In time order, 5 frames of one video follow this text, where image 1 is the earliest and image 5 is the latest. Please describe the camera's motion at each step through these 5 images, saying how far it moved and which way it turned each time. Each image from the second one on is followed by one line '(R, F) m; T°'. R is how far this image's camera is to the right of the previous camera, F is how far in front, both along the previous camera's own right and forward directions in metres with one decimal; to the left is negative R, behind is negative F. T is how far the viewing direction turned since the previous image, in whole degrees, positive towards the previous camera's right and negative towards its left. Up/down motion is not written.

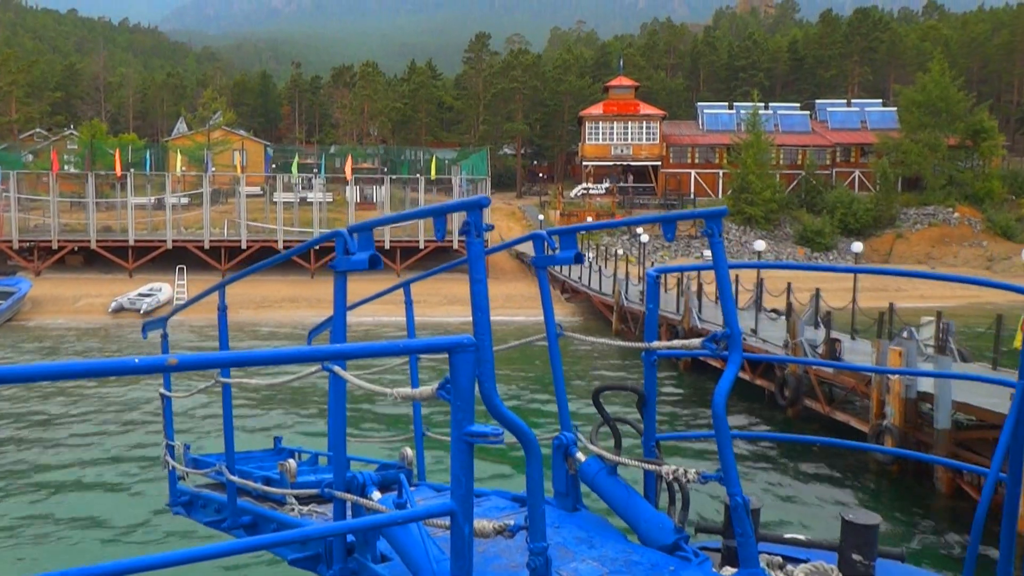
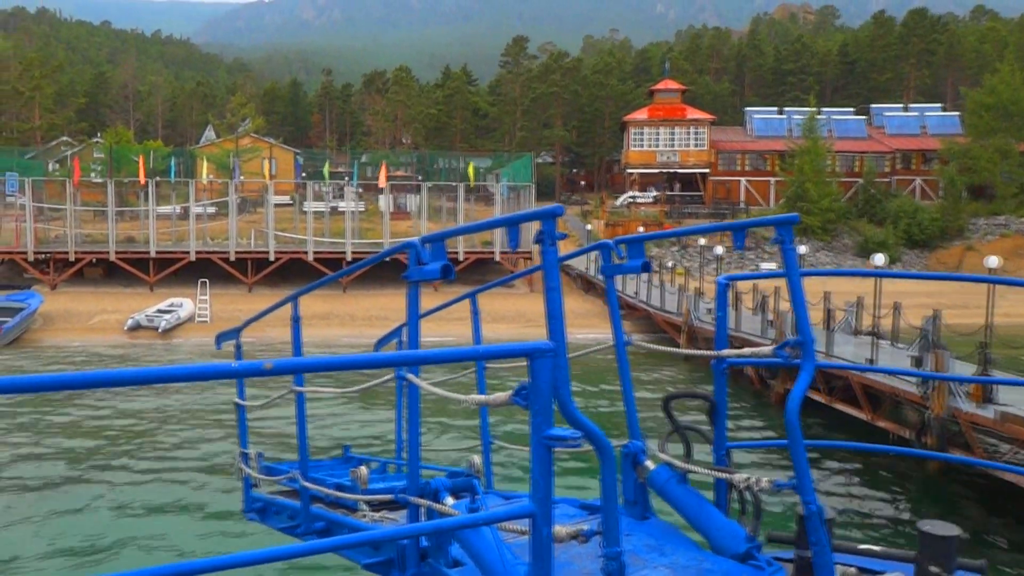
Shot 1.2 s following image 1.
(-0.4, +1.7) m; -2°
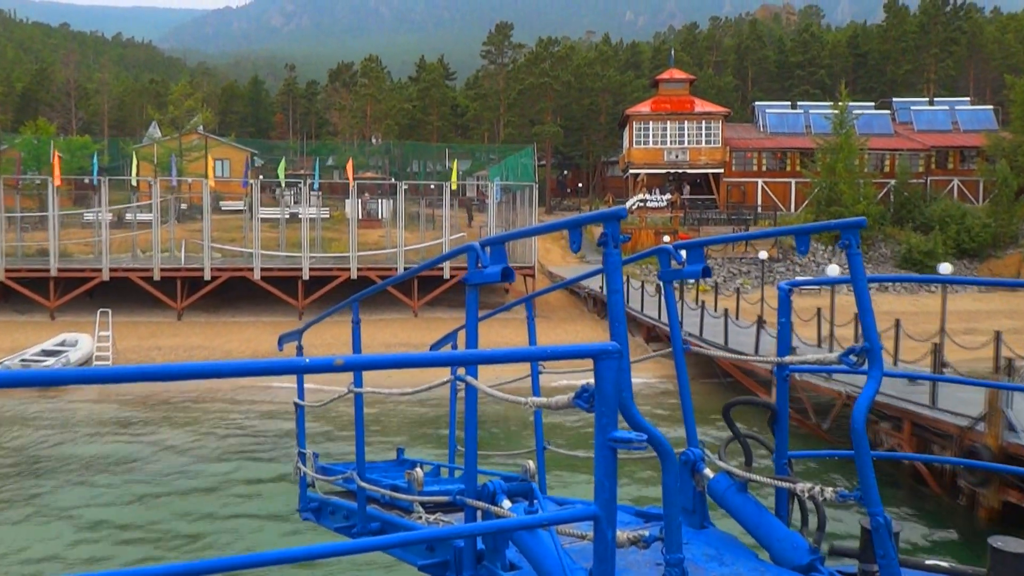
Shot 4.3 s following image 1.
(-0.5, +4.3) m; +2°
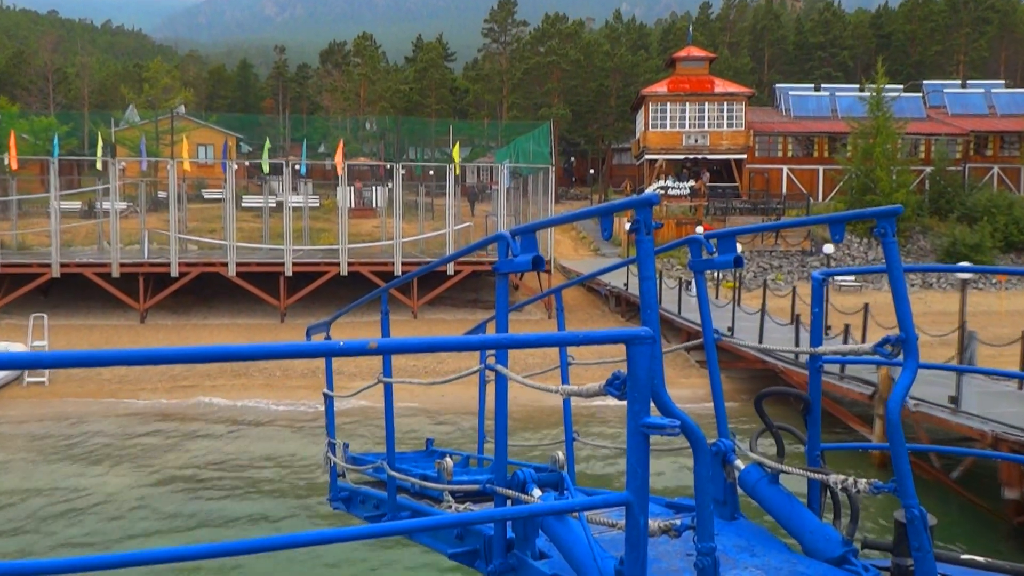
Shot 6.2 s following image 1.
(-0.3, +2.3) m; 0°
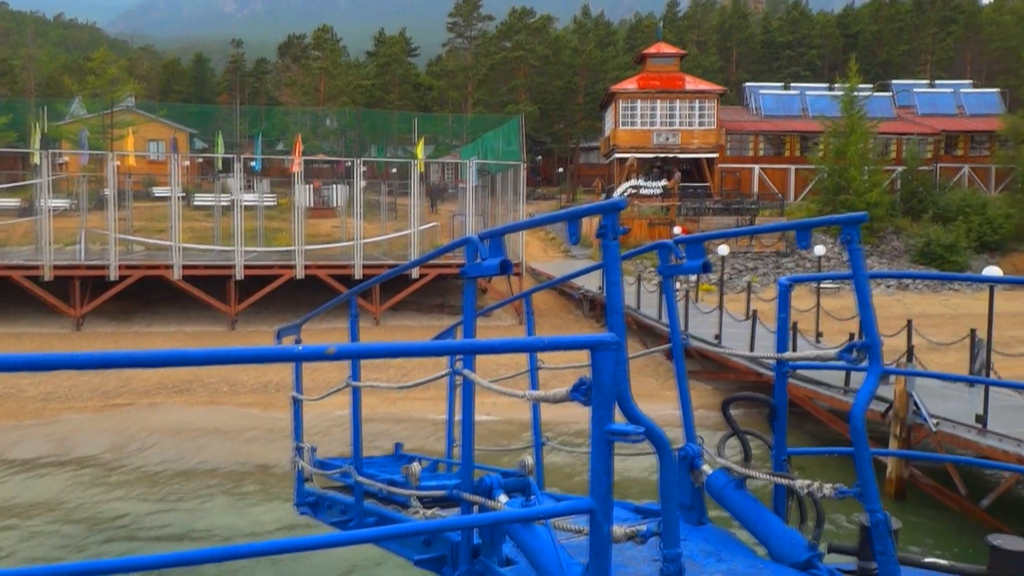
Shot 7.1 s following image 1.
(-0.1, +0.9) m; +2°
